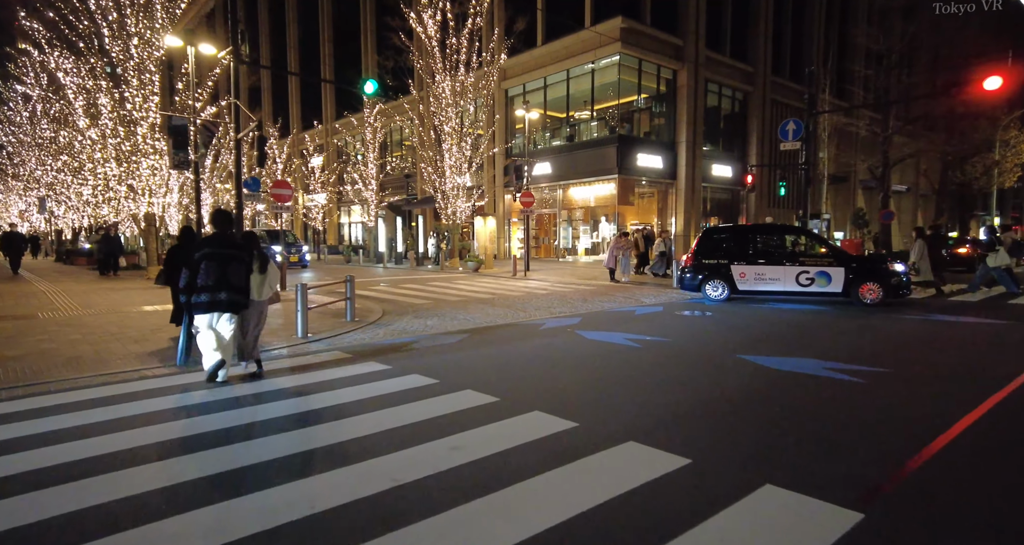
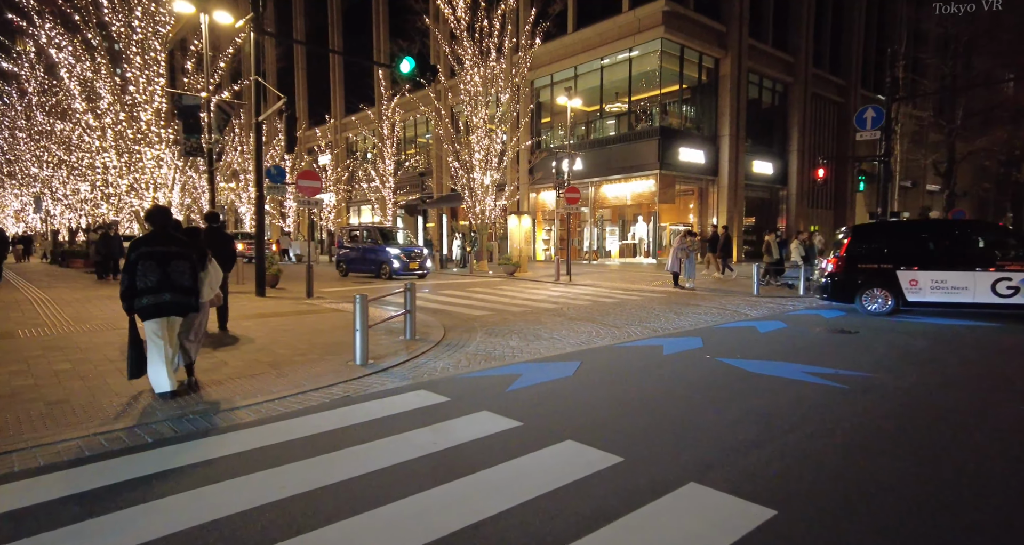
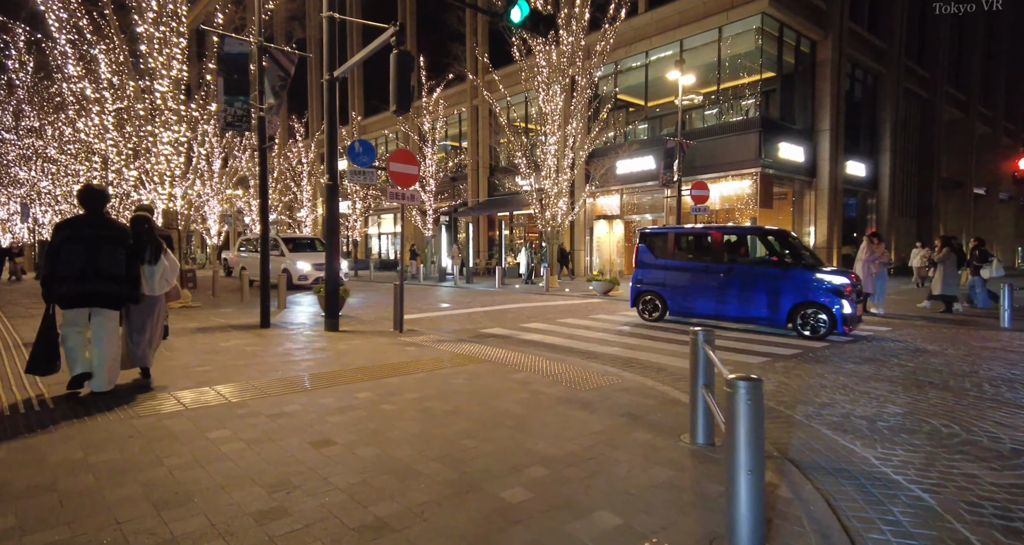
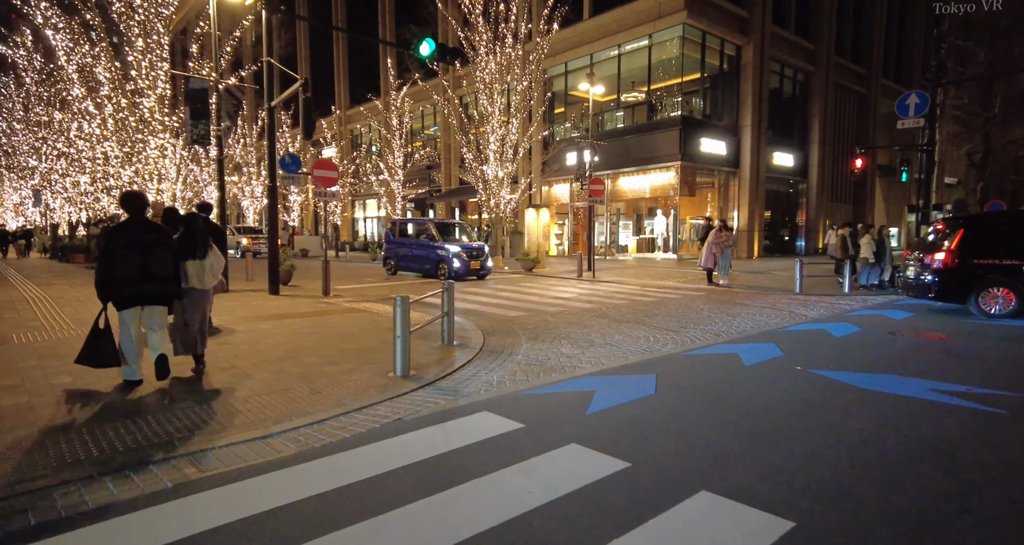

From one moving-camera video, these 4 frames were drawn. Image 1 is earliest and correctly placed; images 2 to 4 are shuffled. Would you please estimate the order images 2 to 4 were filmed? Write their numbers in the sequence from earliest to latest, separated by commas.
2, 4, 3
